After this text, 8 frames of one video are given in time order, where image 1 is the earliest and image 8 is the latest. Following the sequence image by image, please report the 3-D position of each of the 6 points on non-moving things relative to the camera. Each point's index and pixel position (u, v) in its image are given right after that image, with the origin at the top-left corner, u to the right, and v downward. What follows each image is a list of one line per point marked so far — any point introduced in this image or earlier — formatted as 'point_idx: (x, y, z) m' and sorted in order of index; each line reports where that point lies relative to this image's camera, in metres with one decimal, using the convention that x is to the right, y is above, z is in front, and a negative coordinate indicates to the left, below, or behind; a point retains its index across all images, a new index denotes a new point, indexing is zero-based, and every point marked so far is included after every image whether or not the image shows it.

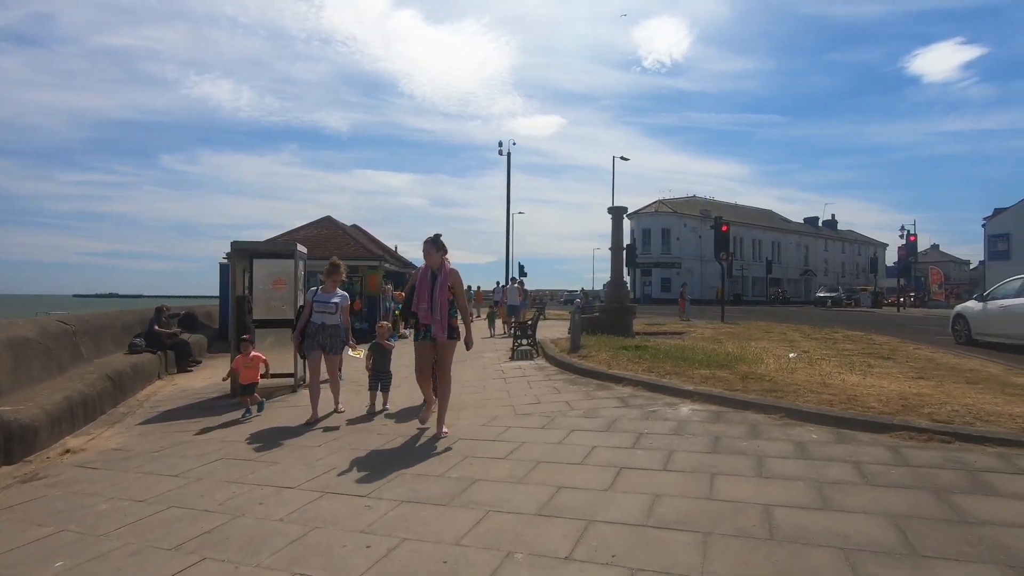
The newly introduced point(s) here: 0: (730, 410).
0: (+3.1, -1.7, +7.6) m
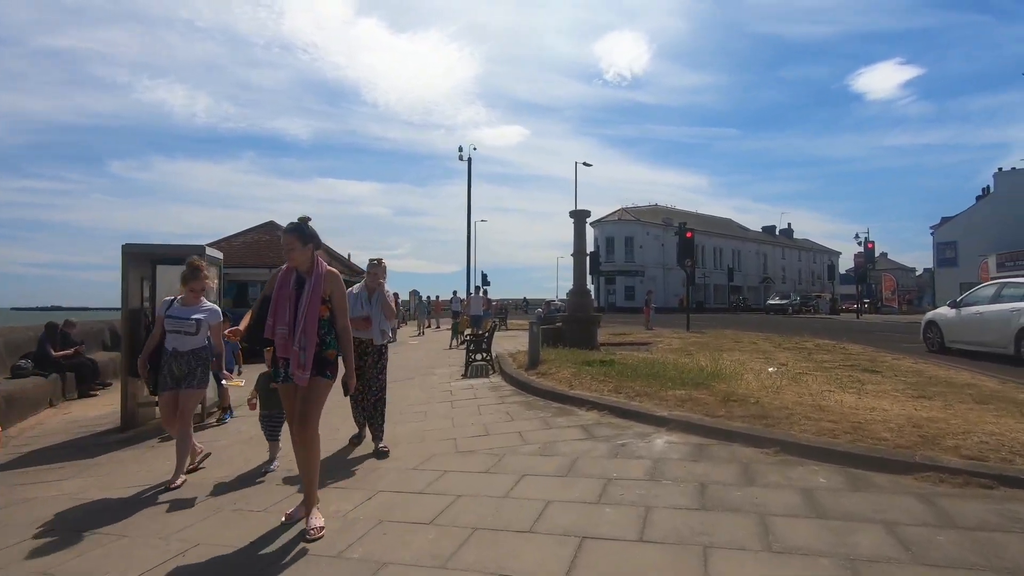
0: (+2.4, -1.8, +6.3) m
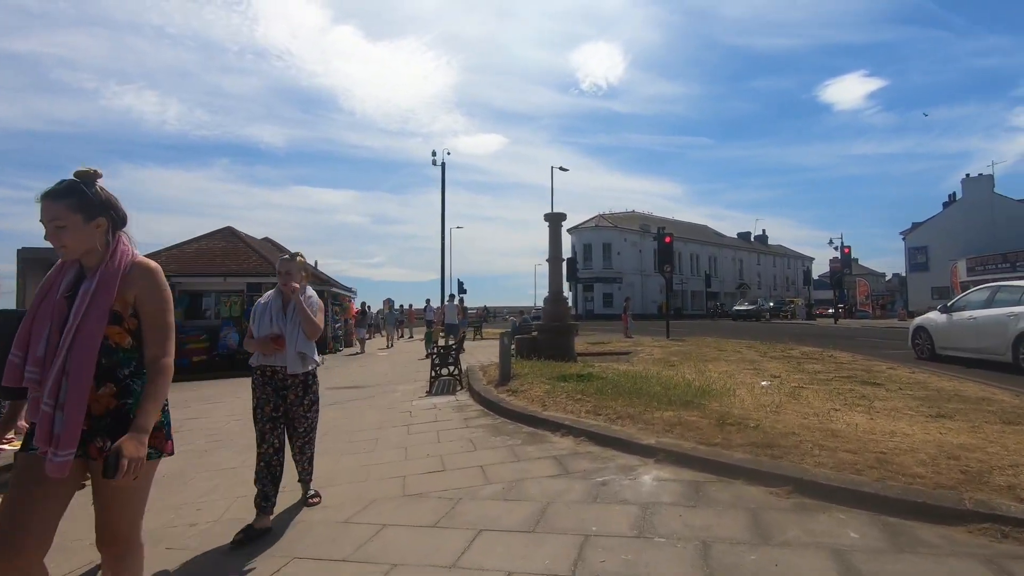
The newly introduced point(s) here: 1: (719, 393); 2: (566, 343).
0: (+2.0, -1.9, +5.3) m
1: (+3.3, -1.7, +8.6) m
2: (+1.7, -1.8, +17.3) m
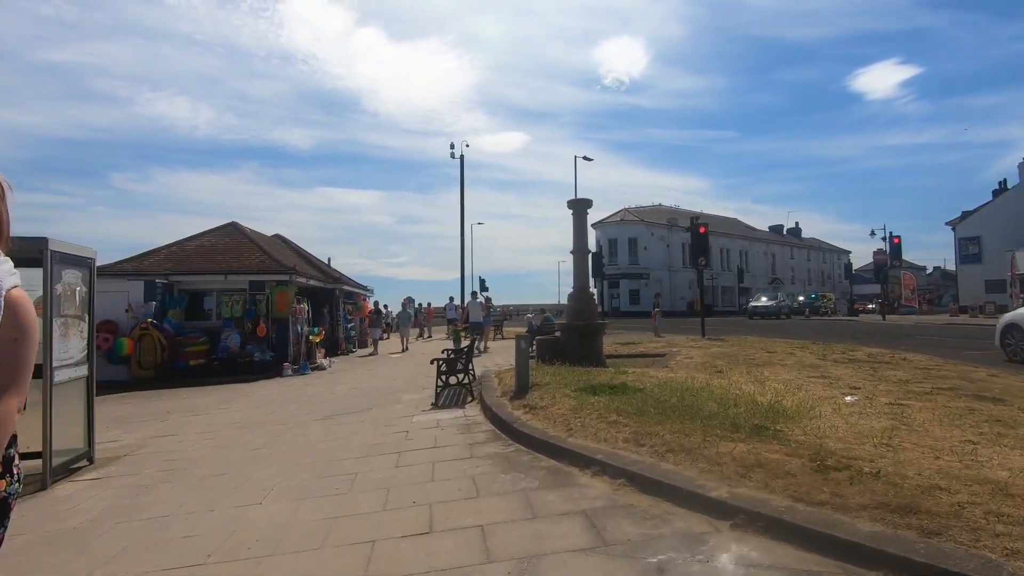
0: (+2.0, -1.8, +3.4) m
1: (+3.5, -1.5, +6.6) m
2: (+2.3, -1.6, +15.4) m
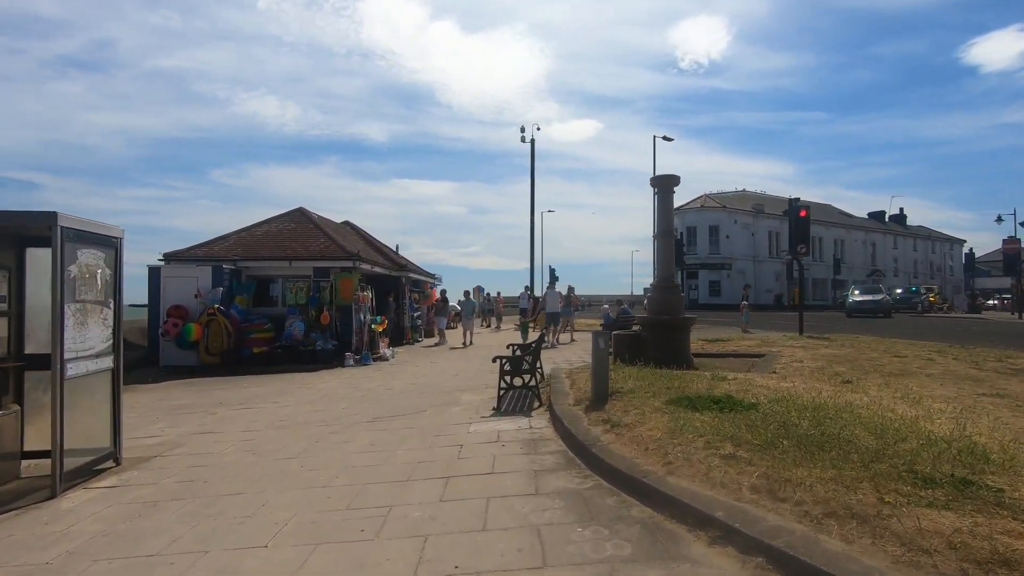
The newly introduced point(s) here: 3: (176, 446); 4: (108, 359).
0: (+2.3, -1.7, +1.6) m
1: (+4.2, -1.4, +4.6) m
2: (+4.2, -1.3, +13.4) m
3: (-5.2, -2.4, +8.3) m
4: (-5.4, -0.9, +7.1) m
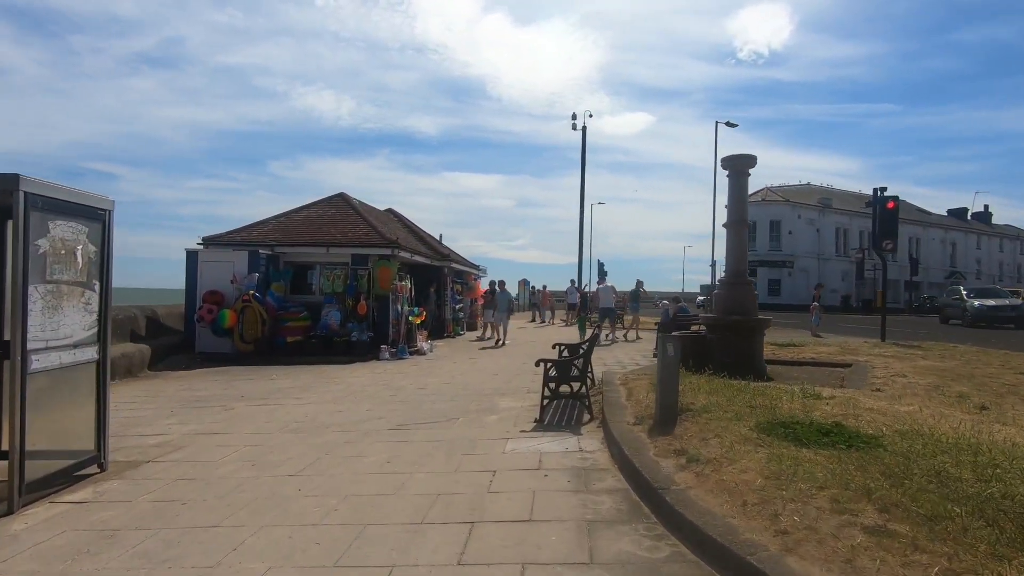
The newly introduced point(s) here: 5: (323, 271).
0: (+2.3, -1.7, 0.0) m
1: (+4.5, -1.5, +2.8) m
2: (+5.2, -1.3, +11.6) m
3: (-4.6, -2.2, +7.3) m
4: (-4.8, -0.7, +6.2) m
5: (-6.7, +0.6, +18.9) m
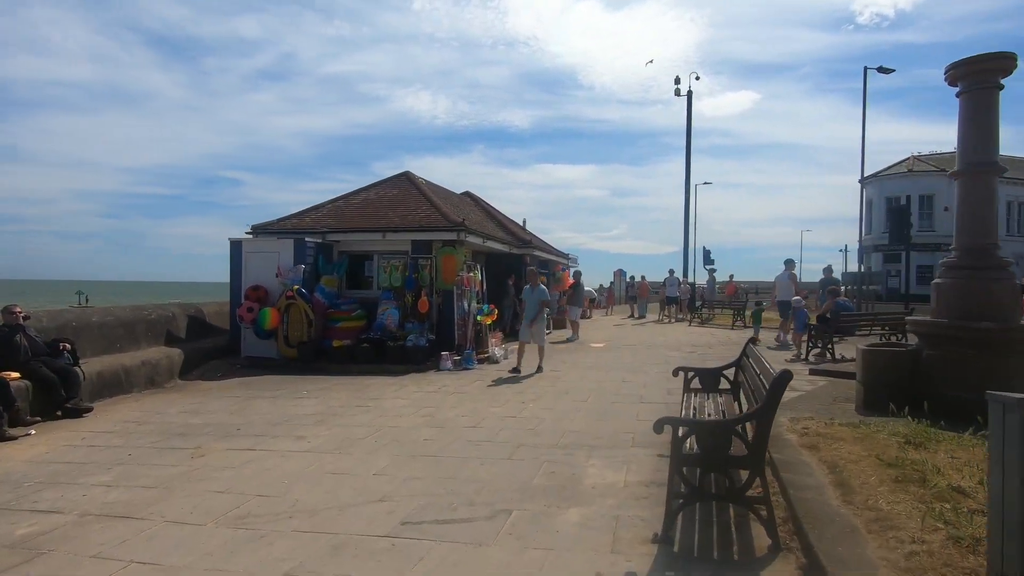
0: (+1.7, -1.8, -4.1) m
1: (+4.2, -1.4, -1.7) m
2: (+6.5, -1.1, +6.9) m
3: (-3.9, -2.2, +4.3) m
4: (-4.3, -0.7, +3.2) m
5: (-4.0, +0.8, +16.1) m
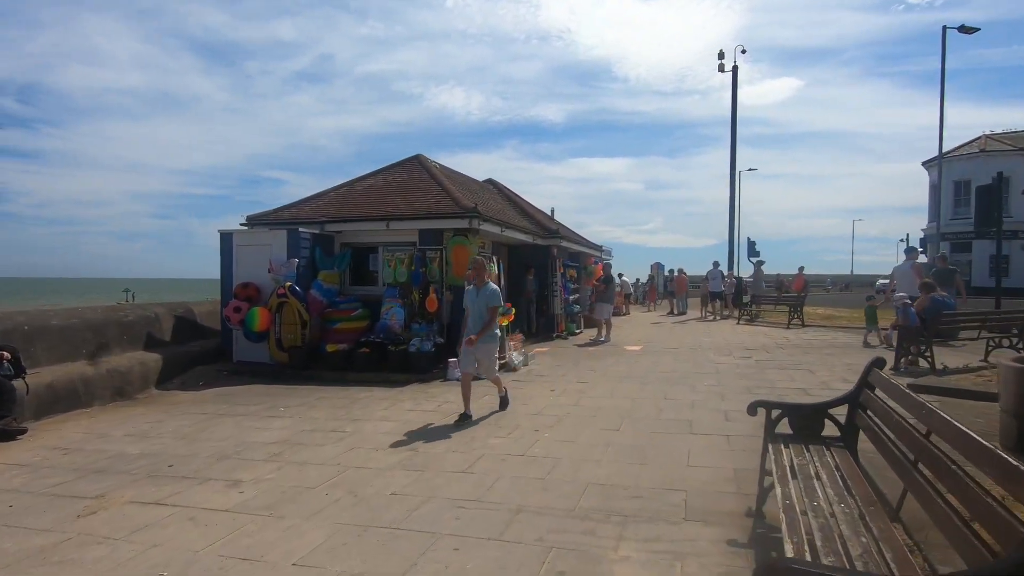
0: (+0.9, -1.8, -6.2) m
1: (+3.7, -1.4, -4.0) m
2: (+6.4, -1.0, +4.4) m
3: (-4.1, -2.2, +2.6) m
4: (-4.6, -0.7, +1.5) m
5: (-3.4, +0.9, +14.2) m
